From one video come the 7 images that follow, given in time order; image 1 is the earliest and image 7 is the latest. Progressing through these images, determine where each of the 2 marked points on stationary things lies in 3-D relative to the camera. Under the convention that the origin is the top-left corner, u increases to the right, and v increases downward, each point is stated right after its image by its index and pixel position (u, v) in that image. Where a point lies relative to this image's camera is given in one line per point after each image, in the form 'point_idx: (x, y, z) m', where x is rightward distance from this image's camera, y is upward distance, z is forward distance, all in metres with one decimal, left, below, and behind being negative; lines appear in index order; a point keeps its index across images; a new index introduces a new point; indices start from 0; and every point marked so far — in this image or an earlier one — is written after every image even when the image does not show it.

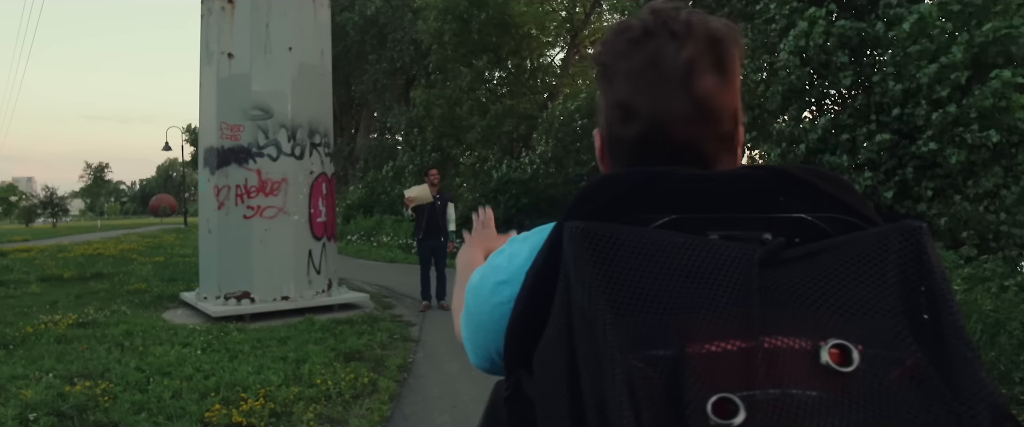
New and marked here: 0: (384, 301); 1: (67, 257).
0: (-1.7, -1.2, +11.2) m
1: (-9.3, -0.9, +17.1) m
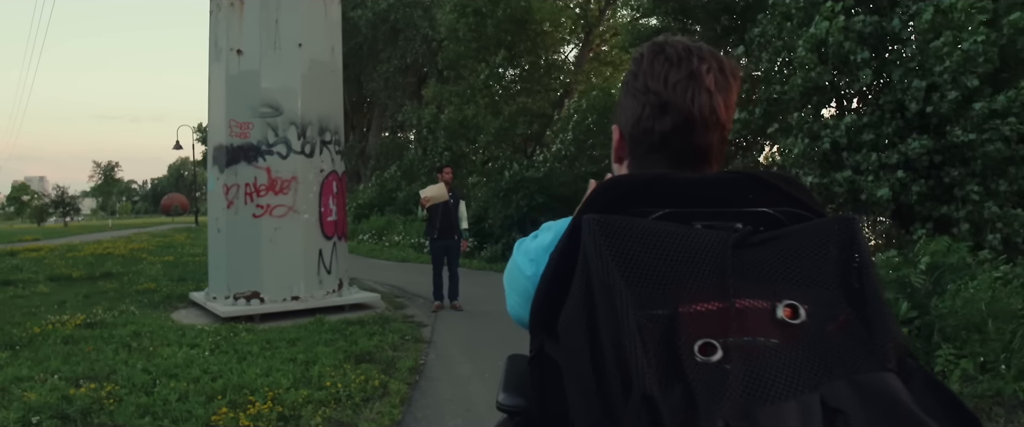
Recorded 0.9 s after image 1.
0: (-1.6, -1.2, +11.0) m
1: (-9.0, -0.9, +17.1) m
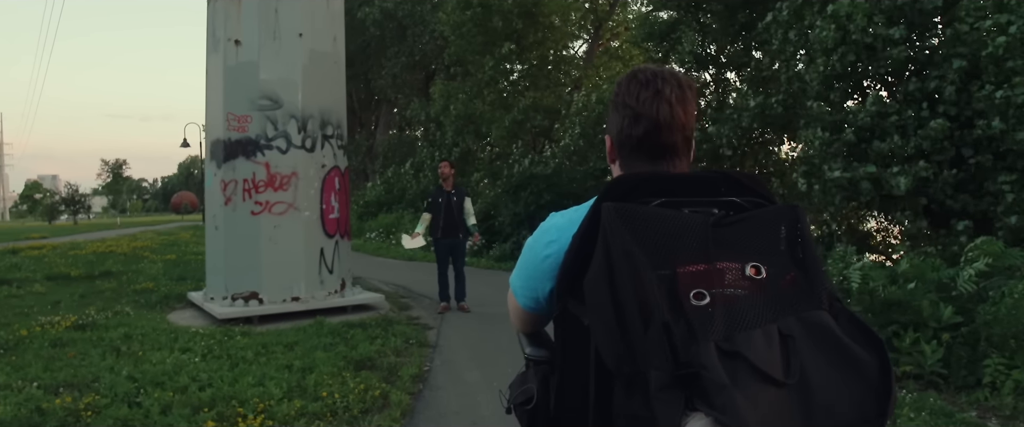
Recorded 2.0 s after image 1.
0: (-1.4, -1.1, +10.6) m
1: (-8.8, -0.8, +16.8) m
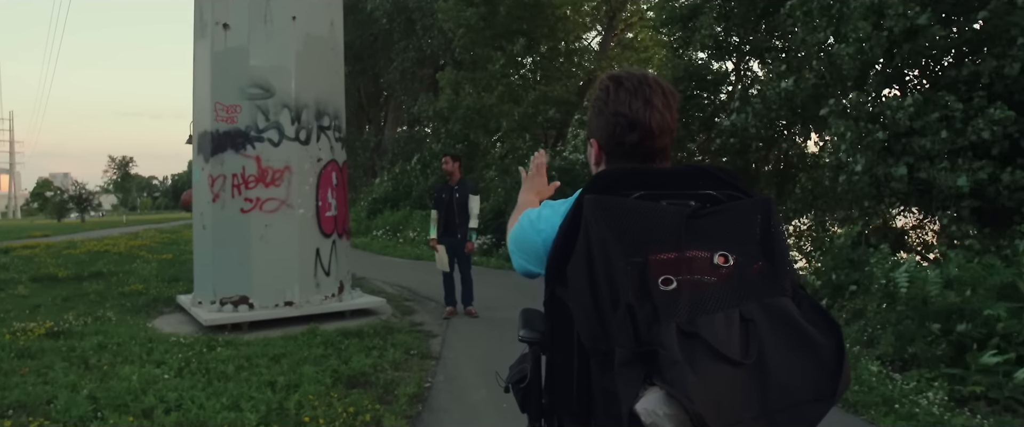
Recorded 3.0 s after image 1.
0: (-1.3, -1.1, +9.9) m
1: (-8.7, -0.8, +16.2) m
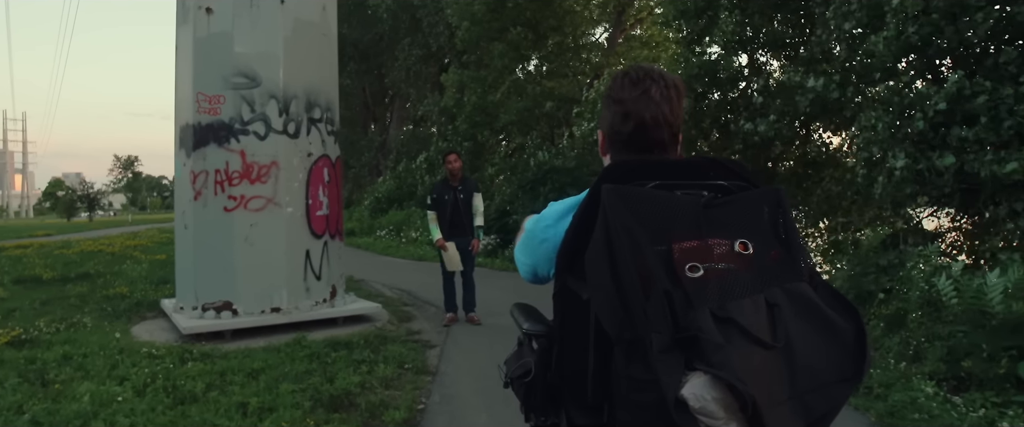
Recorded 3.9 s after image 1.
0: (-1.2, -1.1, +9.3) m
1: (-8.5, -0.8, +15.6) m
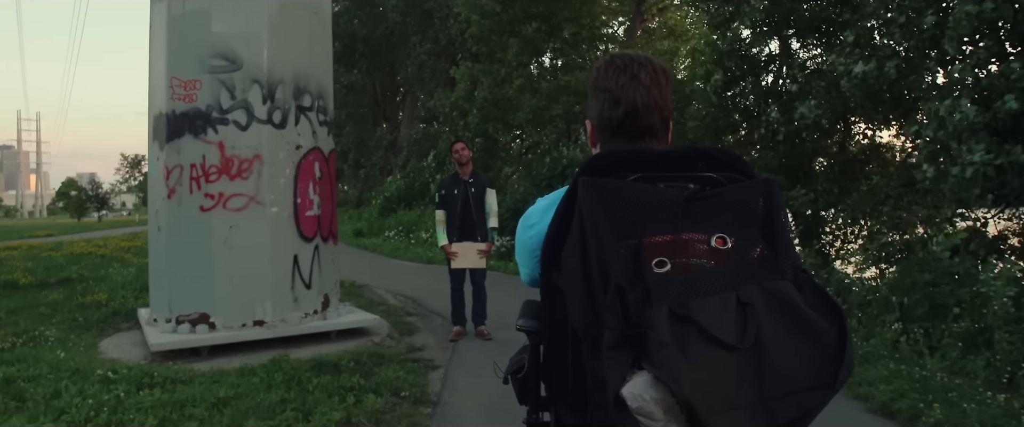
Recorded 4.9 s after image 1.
0: (-1.1, -1.1, +8.4) m
1: (-8.3, -0.8, +14.8) m
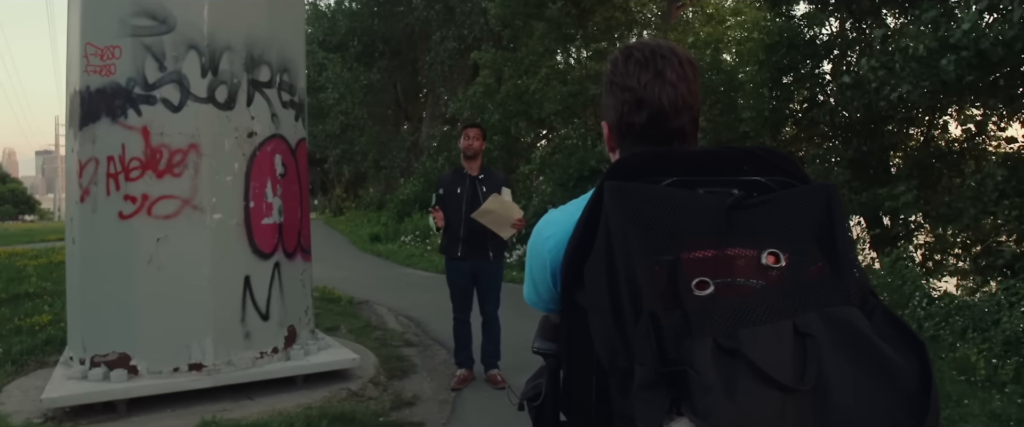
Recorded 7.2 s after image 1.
0: (-0.9, -1.1, +6.7) m
1: (-7.9, -0.8, +13.3) m
